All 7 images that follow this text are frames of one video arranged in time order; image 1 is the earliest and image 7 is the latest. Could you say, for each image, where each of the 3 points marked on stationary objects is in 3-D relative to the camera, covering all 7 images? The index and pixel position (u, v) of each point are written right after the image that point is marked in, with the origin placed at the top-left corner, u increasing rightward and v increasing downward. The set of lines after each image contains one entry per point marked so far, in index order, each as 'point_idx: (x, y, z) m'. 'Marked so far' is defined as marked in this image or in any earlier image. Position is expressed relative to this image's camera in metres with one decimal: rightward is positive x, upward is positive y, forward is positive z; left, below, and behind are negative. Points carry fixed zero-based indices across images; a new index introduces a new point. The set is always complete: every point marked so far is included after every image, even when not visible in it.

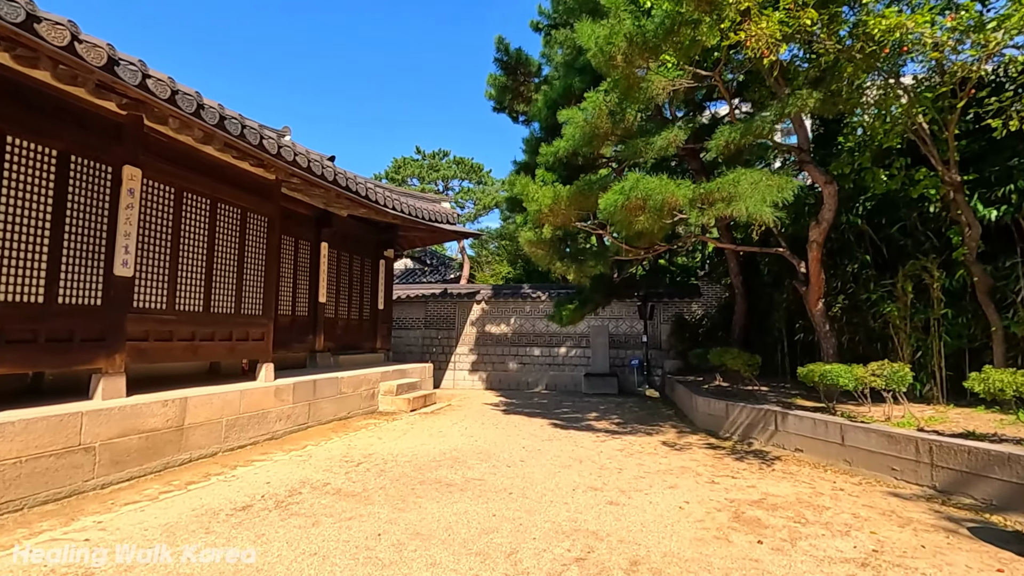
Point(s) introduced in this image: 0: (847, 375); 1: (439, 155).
0: (+3.3, -0.9, +5.3) m
1: (-2.3, +4.1, +16.6) m
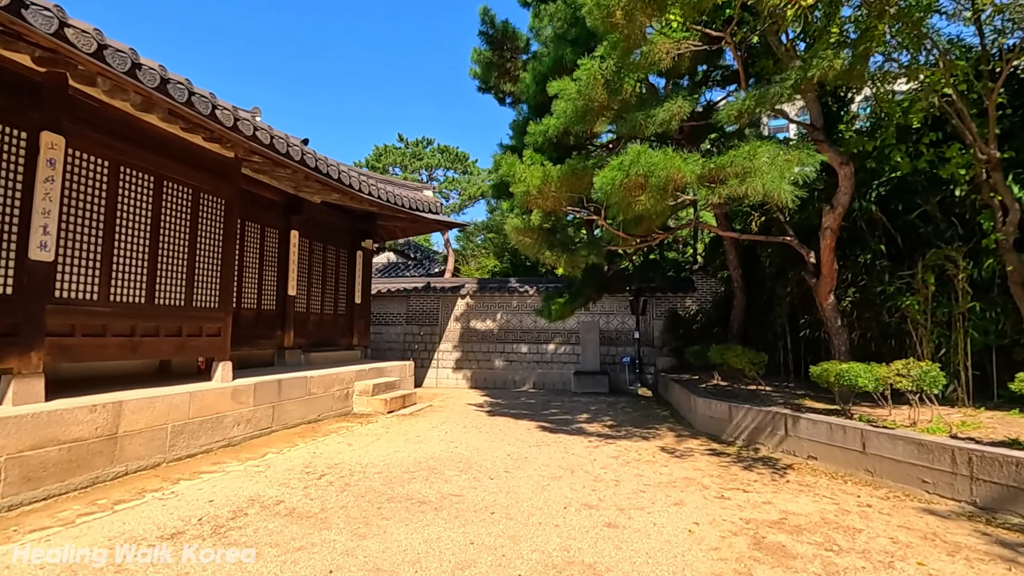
0: (+3.1, -0.8, +4.8) m
1: (-2.7, +4.3, +15.9) m
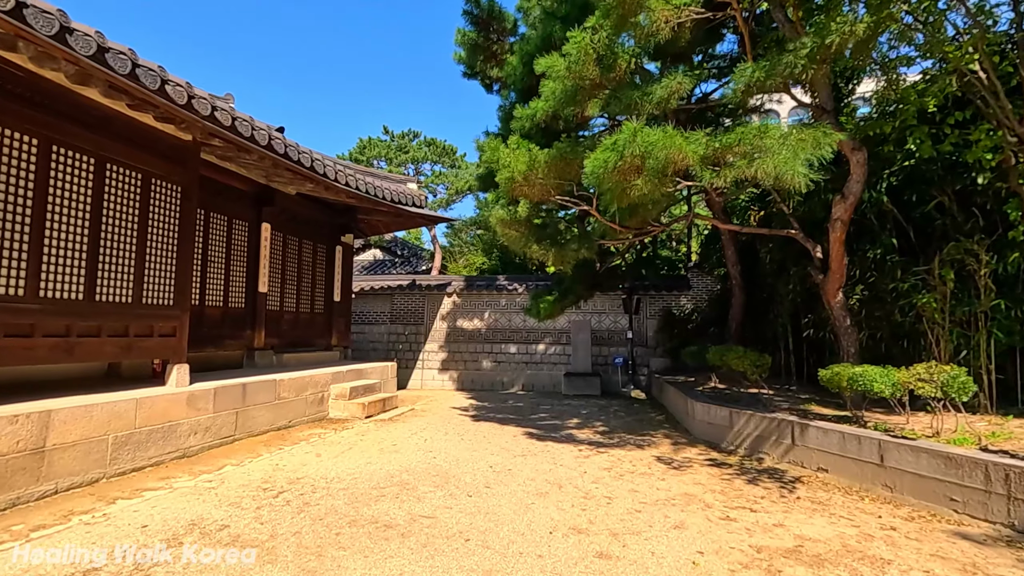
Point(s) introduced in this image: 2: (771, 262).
0: (+3.0, -0.7, +4.3) m
1: (-3.0, +4.4, +15.4) m
2: (+3.6, +0.4, +7.5) m
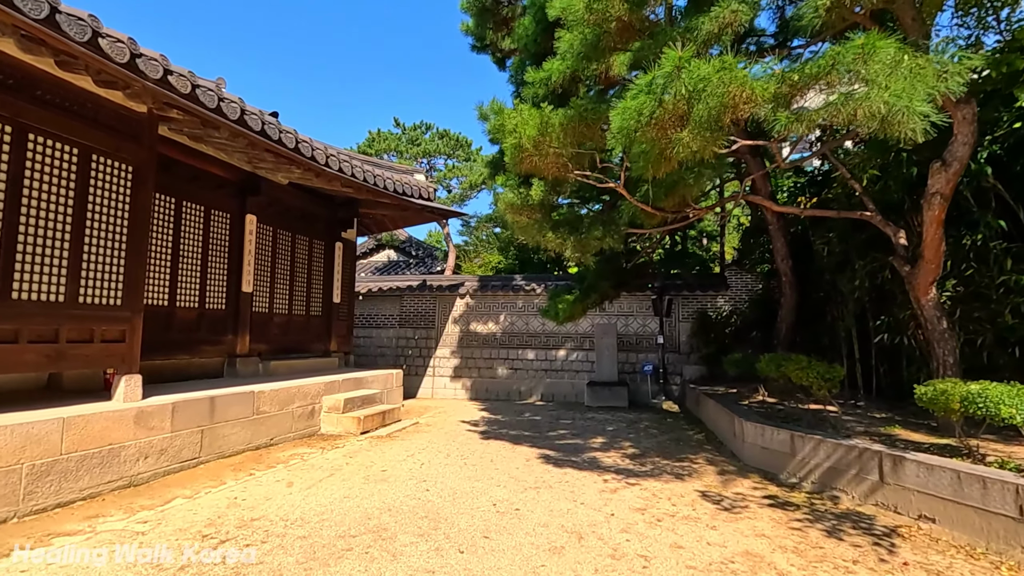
0: (+3.0, -0.7, +3.2) m
1: (-2.5, +4.3, +14.5) m
2: (+3.8, +0.4, +6.4) m
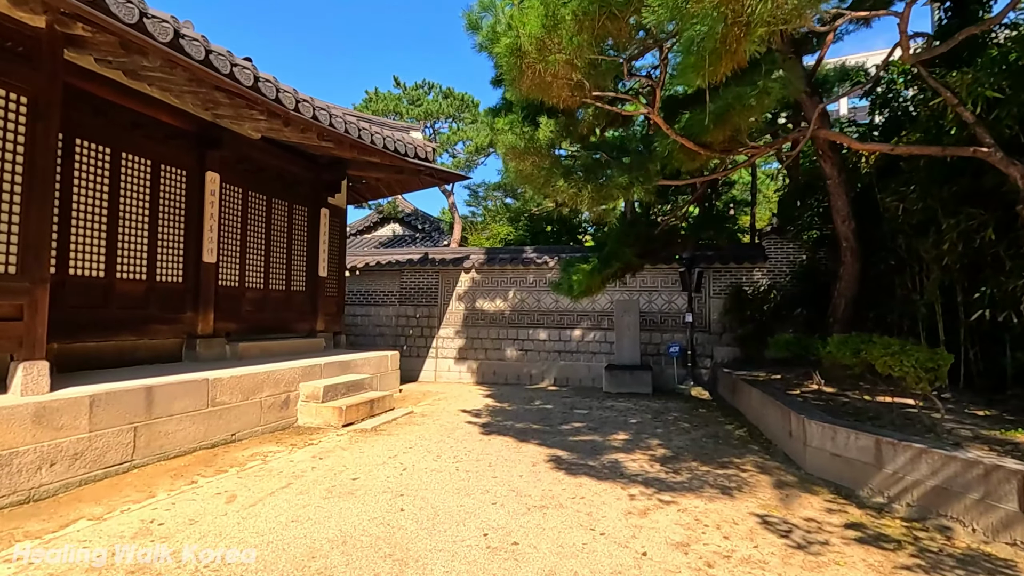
0: (+3.0, -0.5, +2.1) m
1: (-2.2, +4.9, +13.4) m
2: (+3.8, +0.7, +5.2) m
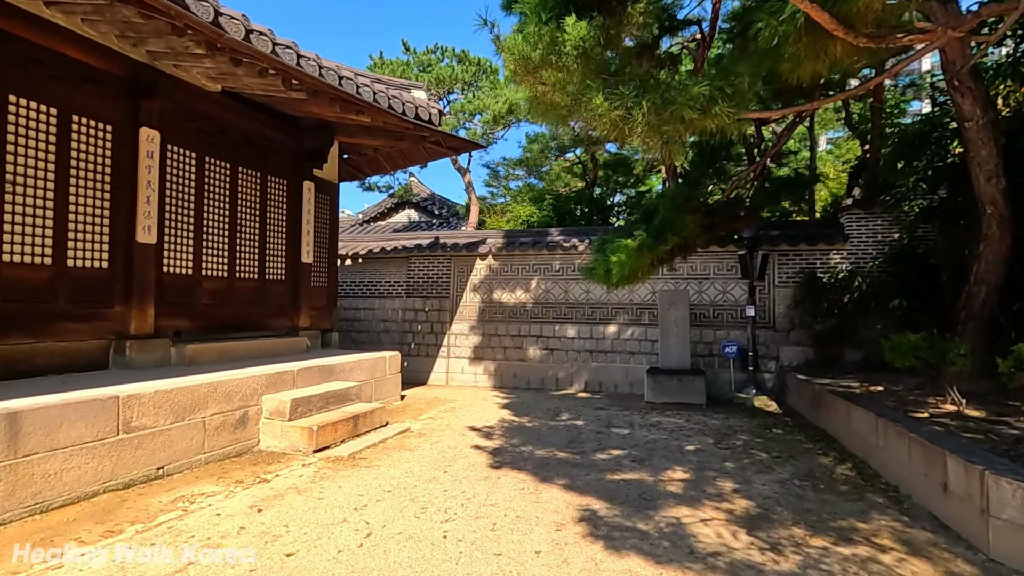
0: (+2.9, -0.4, +0.6) m
1: (-1.7, +5.2, +12.0) m
2: (+3.9, +0.9, +3.6) m
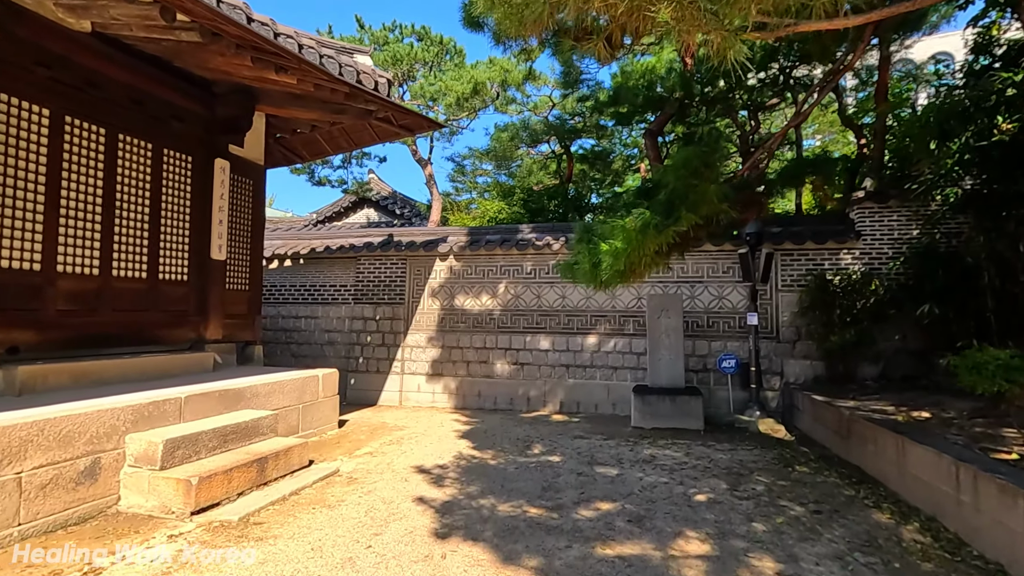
0: (+2.8, -0.3, -0.4) m
1: (-2.3, +5.0, +10.9) m
2: (+3.7, +0.9, +2.6) m
